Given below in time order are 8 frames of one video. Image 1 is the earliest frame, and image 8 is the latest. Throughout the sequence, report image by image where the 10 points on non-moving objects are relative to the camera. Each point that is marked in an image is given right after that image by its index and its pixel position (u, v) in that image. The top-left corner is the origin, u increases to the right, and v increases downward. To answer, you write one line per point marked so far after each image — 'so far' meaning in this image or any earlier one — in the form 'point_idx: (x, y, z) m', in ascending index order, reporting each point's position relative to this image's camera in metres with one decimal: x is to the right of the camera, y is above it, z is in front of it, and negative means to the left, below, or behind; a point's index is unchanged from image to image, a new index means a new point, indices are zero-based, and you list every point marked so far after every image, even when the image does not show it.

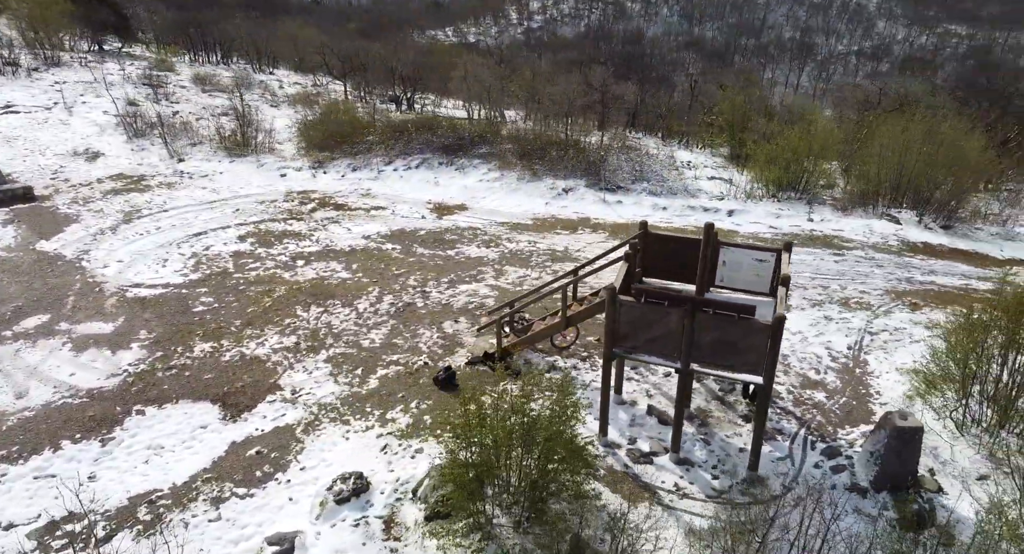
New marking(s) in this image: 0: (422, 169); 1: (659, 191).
0: (-2.8, +2.9, +16.7) m
1: (+4.2, +2.6, +18.2) m
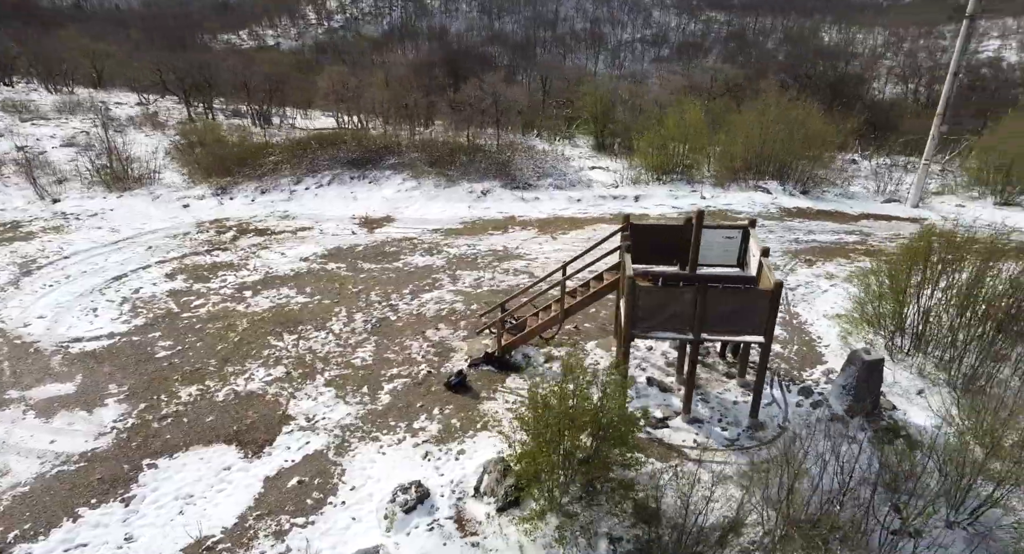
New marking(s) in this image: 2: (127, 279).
0: (-5.0, +2.4, +16.4) m
1: (+1.6, +2.9, +19.3) m
2: (-7.5, 0.0, +11.9) m
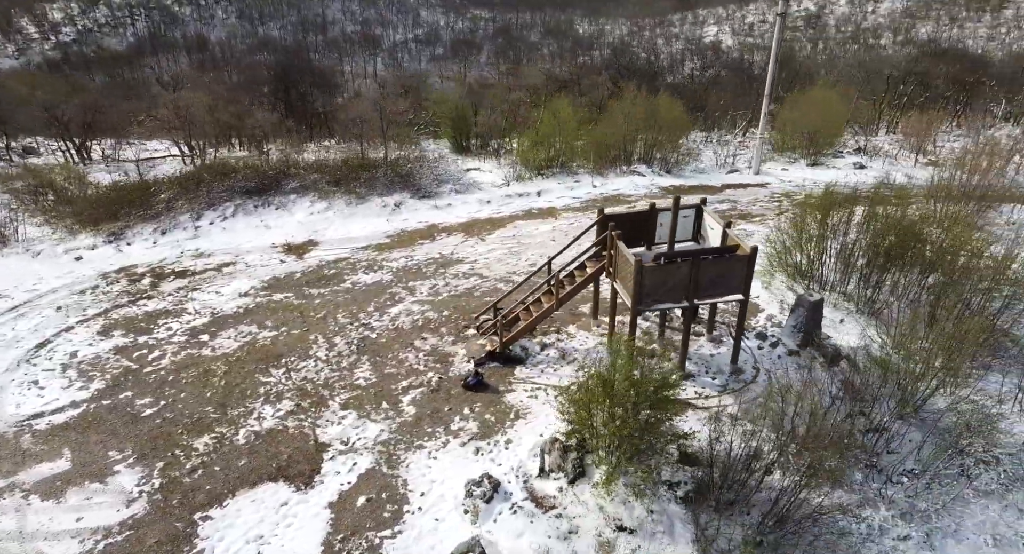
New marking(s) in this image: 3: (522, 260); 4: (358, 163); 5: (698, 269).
0: (-7.0, +1.5, +15.6) m
1: (-1.4, +2.9, +20.0) m
2: (-8.0, -1.2, +10.8) m
3: (+0.5, +0.5, +15.5) m
4: (-4.8, +3.5, +19.2) m
5: (+2.5, +0.1, +8.5) m
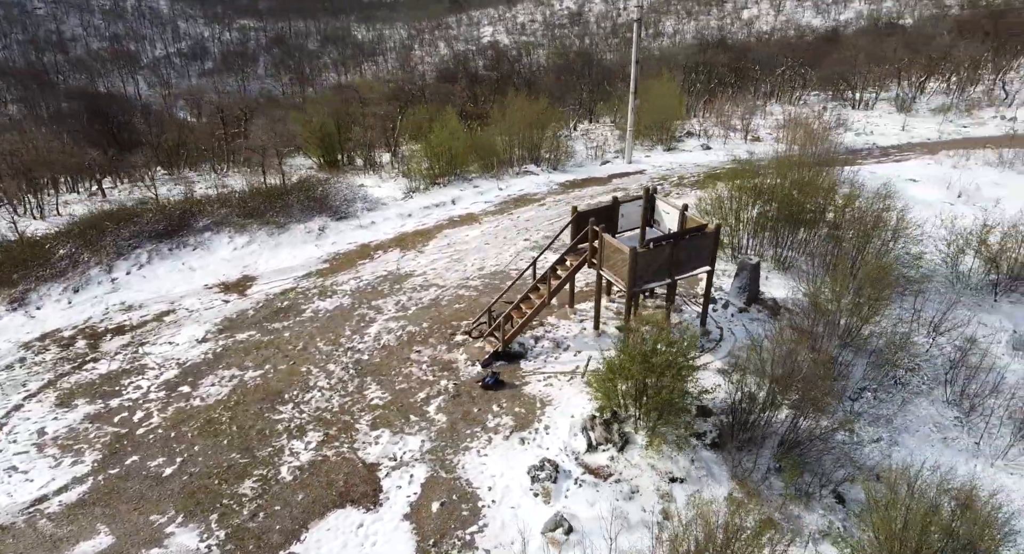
0: (-8.4, +0.3, +14.6) m
1: (-4.2, +2.4, +20.1) m
2: (-7.9, -2.3, +9.7) m
3: (-1.0, +0.4, +16.2) m
4: (-7.3, +2.6, +18.5) m
5: (+2.6, +0.4, +9.8) m
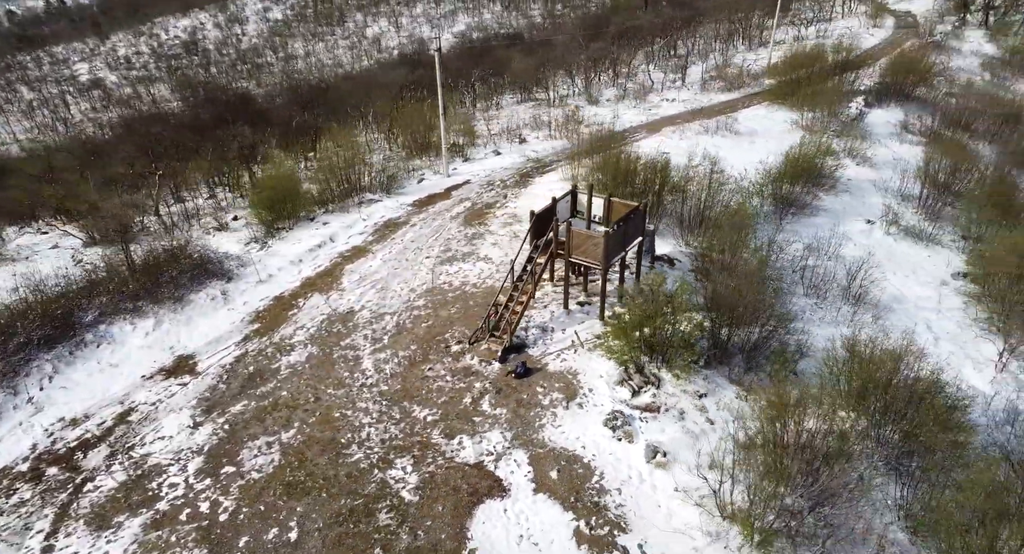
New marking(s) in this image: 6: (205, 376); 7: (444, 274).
0: (-9.3, -1.9, +12.9) m
1: (-8.0, +0.7, +19.5) m
2: (-6.4, -4.1, +8.5) m
3: (-3.2, -0.3, +17.0) m
4: (-10.2, +0.2, +16.9) m
5: (+2.4, +1.0, +12.4) m
6: (-6.5, -2.0, +13.0) m
7: (-2.0, +0.1, +18.1) m
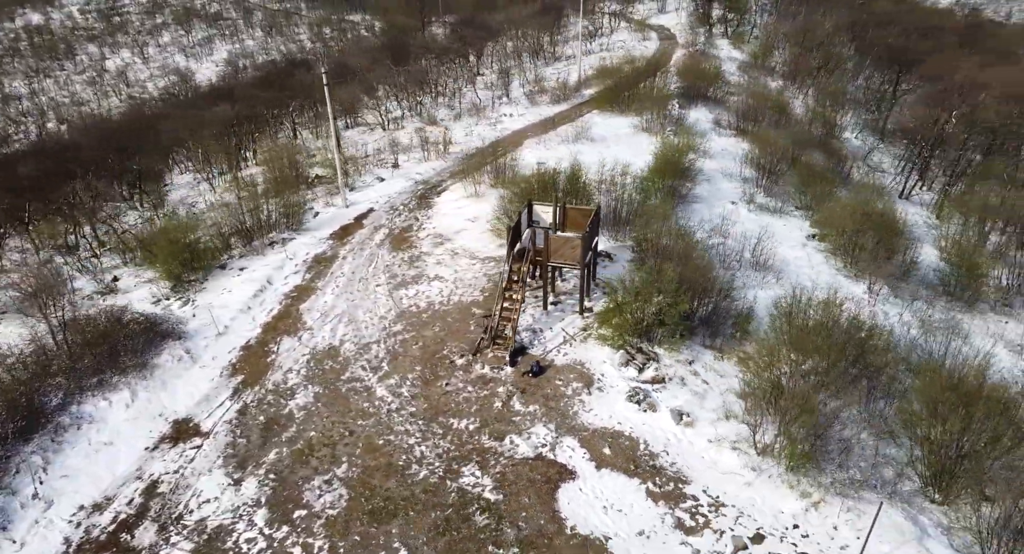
0: (-8.7, -3.4, +11.6) m
1: (-9.4, -1.0, +18.4) m
2: (-4.6, -4.9, +8.0) m
3: (-4.0, -1.1, +17.1) m
4: (-10.9, -1.6, +15.2) m
5: (+2.2, +1.1, +14.0) m
6: (-6.0, -3.1, +12.4) m
7: (-3.3, -0.6, +18.4) m
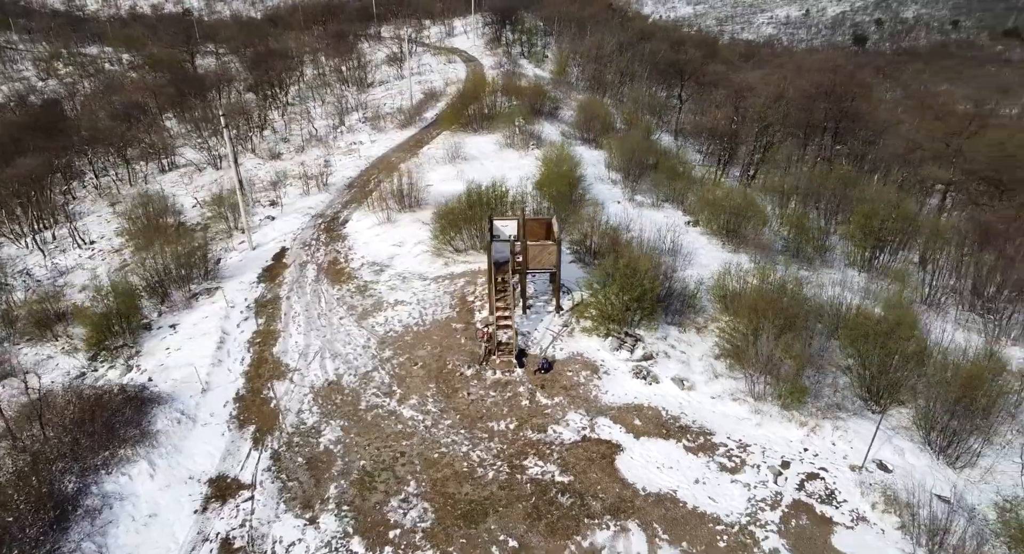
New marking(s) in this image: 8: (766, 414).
0: (-7.3, -4.6, +10.6) m
1: (-9.9, -2.6, +17.0) m
2: (-2.3, -5.3, +8.1) m
3: (-4.5, -2.0, +17.1) m
4: (-10.5, -3.3, +13.6) m
5: (+1.9, +1.2, +15.6) m
6: (-4.9, -4.0, +12.0) m
7: (-4.1, -1.5, +18.5) m
8: (+5.8, -3.1, +14.0) m
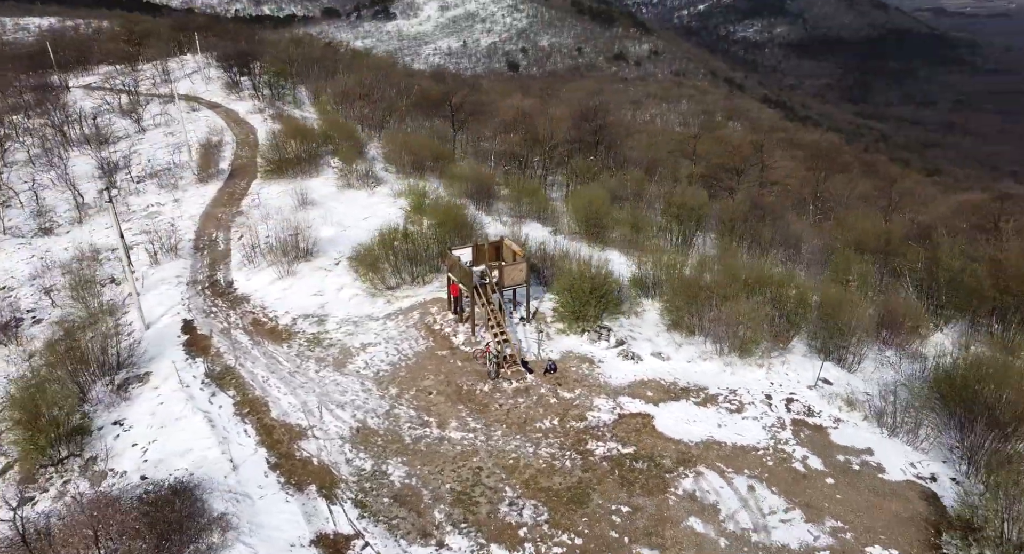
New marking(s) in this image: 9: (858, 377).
0: (-4.7, -5.9, +10.2) m
1: (-9.4, -4.8, +15.6) m
2: (+0.8, -5.7, +9.3) m
3: (-4.4, -3.3, +17.3) m
4: (-8.9, -5.4, +12.1) m
5: (+1.4, +1.0, +17.8) m
6: (-3.0, -5.0, +12.3) m
7: (-4.6, -2.8, +18.8) m
8: (+6.3, -2.5, +17.5) m
9: (+10.1, -2.9, +17.9) m
